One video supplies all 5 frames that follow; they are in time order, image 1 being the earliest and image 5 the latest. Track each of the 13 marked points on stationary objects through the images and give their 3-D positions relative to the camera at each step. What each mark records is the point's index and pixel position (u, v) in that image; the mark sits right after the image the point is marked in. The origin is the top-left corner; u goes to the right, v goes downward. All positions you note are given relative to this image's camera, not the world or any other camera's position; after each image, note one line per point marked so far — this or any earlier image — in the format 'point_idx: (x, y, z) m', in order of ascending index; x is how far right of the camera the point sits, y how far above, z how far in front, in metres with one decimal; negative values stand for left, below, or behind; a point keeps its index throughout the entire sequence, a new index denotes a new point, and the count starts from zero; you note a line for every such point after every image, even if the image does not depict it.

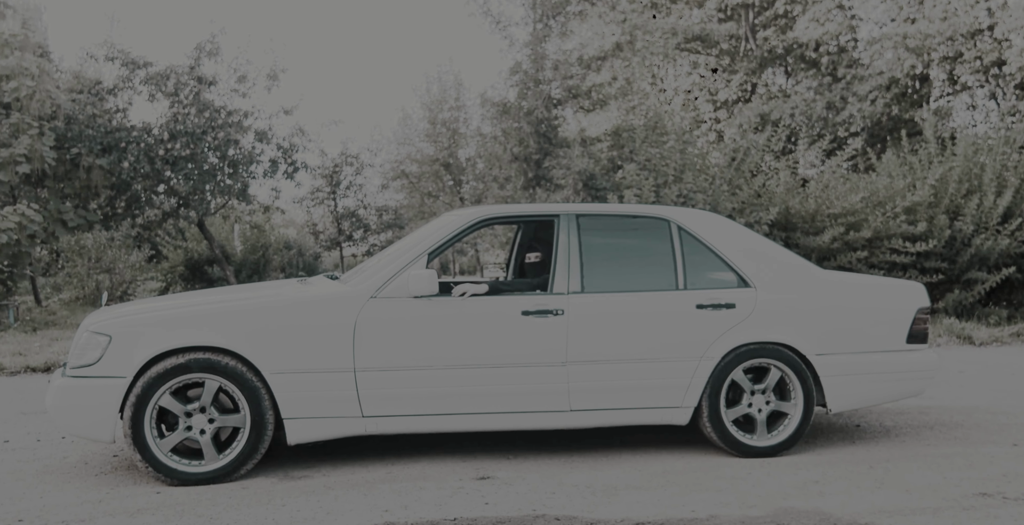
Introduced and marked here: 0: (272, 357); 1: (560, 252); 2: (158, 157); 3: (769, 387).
0: (-1.3, -0.5, +4.1) m
1: (+0.3, 0.0, +4.5) m
2: (-6.4, +1.9, +13.2) m
3: (+1.6, -0.8, +4.4) m
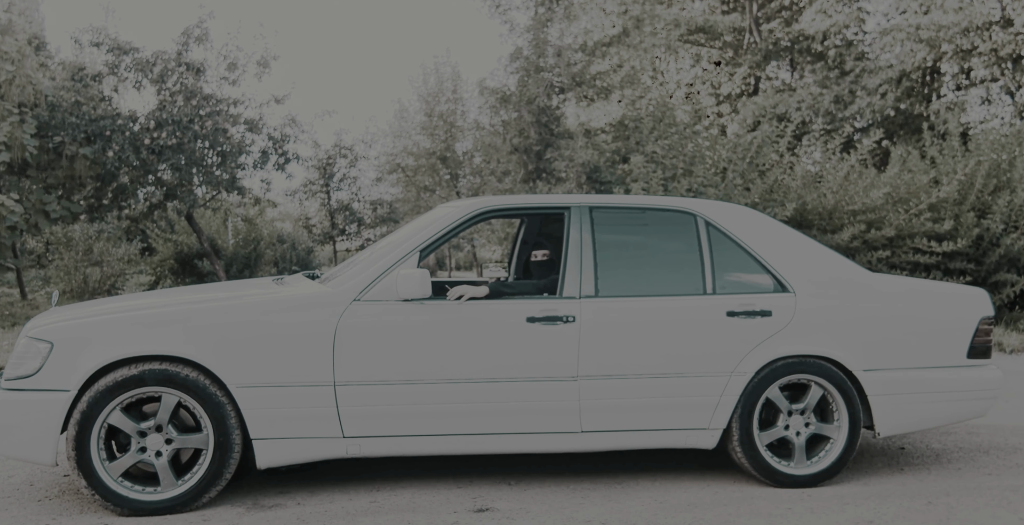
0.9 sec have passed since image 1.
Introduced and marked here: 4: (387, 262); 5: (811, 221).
0: (-1.3, -0.5, +3.6) m
1: (+0.3, +0.1, +3.9) m
2: (-6.4, +2.0, +12.6) m
3: (+1.6, -0.8, +3.9) m
4: (-0.6, 0.0, +3.8) m
5: (+4.1, +0.6, +10.1) m
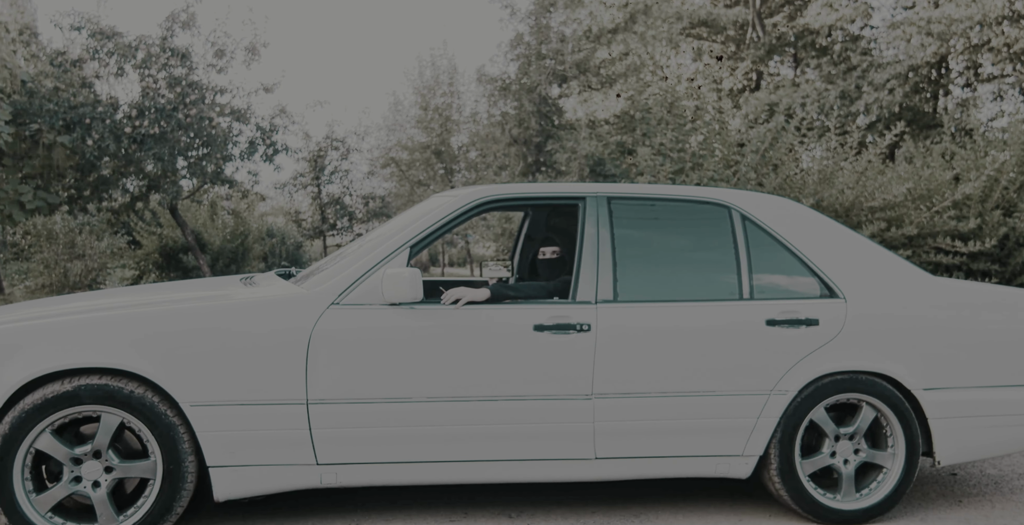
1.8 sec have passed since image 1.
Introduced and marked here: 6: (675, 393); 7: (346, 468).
0: (-1.3, -0.5, +3.0) m
1: (+0.3, +0.1, +3.4) m
2: (-6.4, +2.1, +12.0) m
3: (+1.6, -0.8, +3.4) m
4: (-0.6, 0.0, +3.3) m
5: (+4.1, +0.6, +9.6) m
6: (+0.7, -0.6, +3.3) m
7: (-0.7, -0.9, +3.1) m
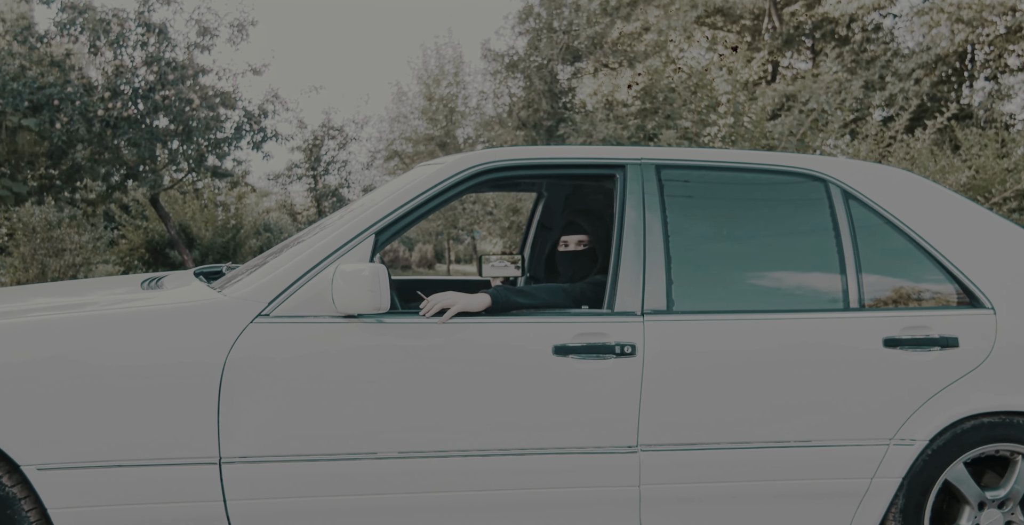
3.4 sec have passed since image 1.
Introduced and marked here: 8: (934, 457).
0: (-1.3, -0.5, +2.0) m
1: (+0.4, +0.1, +2.4) m
2: (-6.3, +2.2, +11.1) m
3: (+1.6, -0.8, +2.4) m
4: (-0.6, 0.0, +2.3) m
5: (+4.2, +0.6, +8.5) m
6: (+0.8, -0.6, +2.3) m
7: (-0.7, -0.9, +2.2) m
8: (+1.4, -0.6, +2.3) m
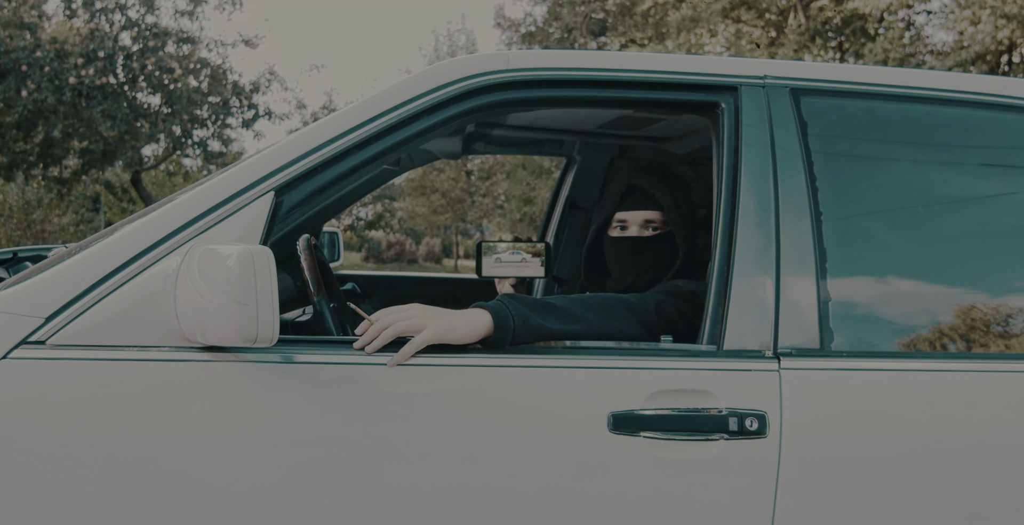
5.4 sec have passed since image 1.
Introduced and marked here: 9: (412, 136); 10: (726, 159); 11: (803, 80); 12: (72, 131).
0: (-1.3, -0.4, +1.0) m
1: (+0.4, +0.1, +1.3) m
2: (-6.1, +2.4, +10.1) m
3: (+1.7, -0.8, +1.3) m
4: (-0.5, +0.1, +1.2) m
5: (+4.3, +0.5, +7.4) m
6: (+0.8, -0.6, +1.2) m
7: (-0.7, -0.8, +1.1) m
8: (+1.4, -0.6, +1.3) m
9: (-0.2, +0.2, +1.3) m
10: (+0.4, +0.2, +1.4) m
11: (+0.5, +0.4, +1.4) m
12: (-6.4, +1.9, +10.6) m
